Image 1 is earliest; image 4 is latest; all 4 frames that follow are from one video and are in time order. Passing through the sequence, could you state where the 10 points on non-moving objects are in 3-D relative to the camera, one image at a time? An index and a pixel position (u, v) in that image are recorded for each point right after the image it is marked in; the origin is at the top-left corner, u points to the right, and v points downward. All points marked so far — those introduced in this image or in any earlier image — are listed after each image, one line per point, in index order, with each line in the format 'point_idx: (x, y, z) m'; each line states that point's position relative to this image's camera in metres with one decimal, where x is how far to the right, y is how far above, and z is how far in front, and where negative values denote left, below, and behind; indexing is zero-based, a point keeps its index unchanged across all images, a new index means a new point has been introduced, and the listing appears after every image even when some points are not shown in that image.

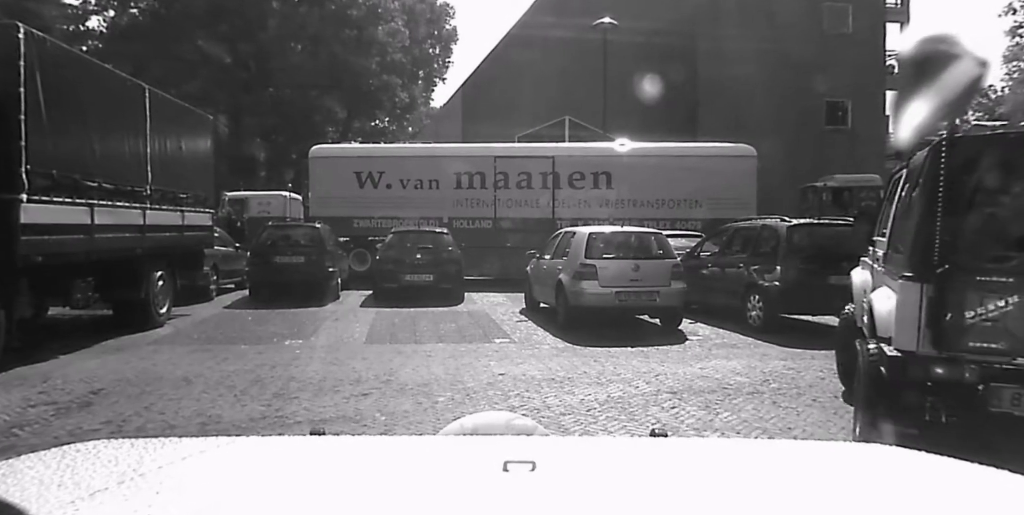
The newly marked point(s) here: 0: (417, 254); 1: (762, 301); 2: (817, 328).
0: (-2.6, +0.1, +17.9) m
1: (+4.4, -0.8, +12.0) m
2: (+5.6, -1.4, +12.2) m
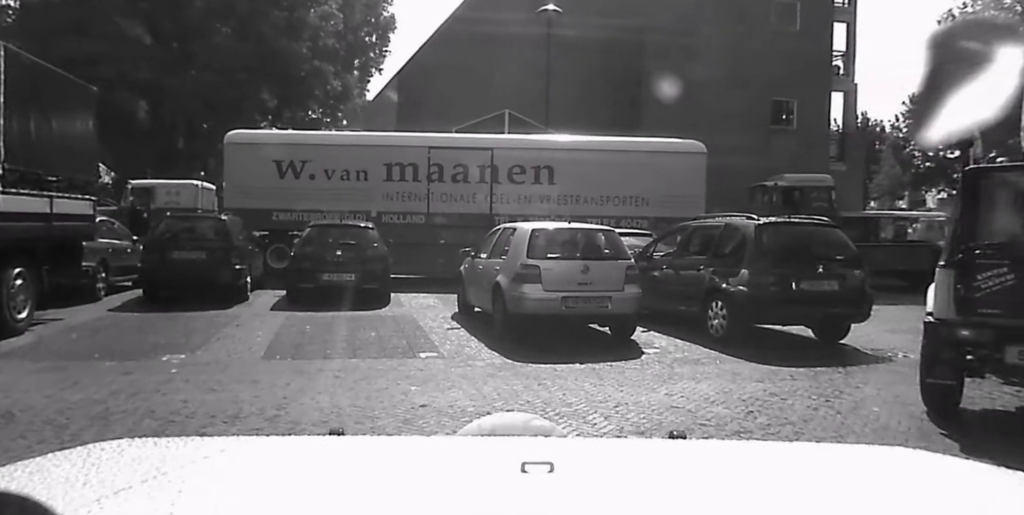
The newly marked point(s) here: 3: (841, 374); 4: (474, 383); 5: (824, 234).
0: (-4.2, +0.1, +16.1) m
1: (+3.4, -0.8, +10.8) m
2: (+4.5, -1.4, +11.1) m
3: (+3.6, -1.3, +7.5) m
4: (-0.4, -1.3, +7.1) m
5: (+5.0, +0.4, +10.7) m
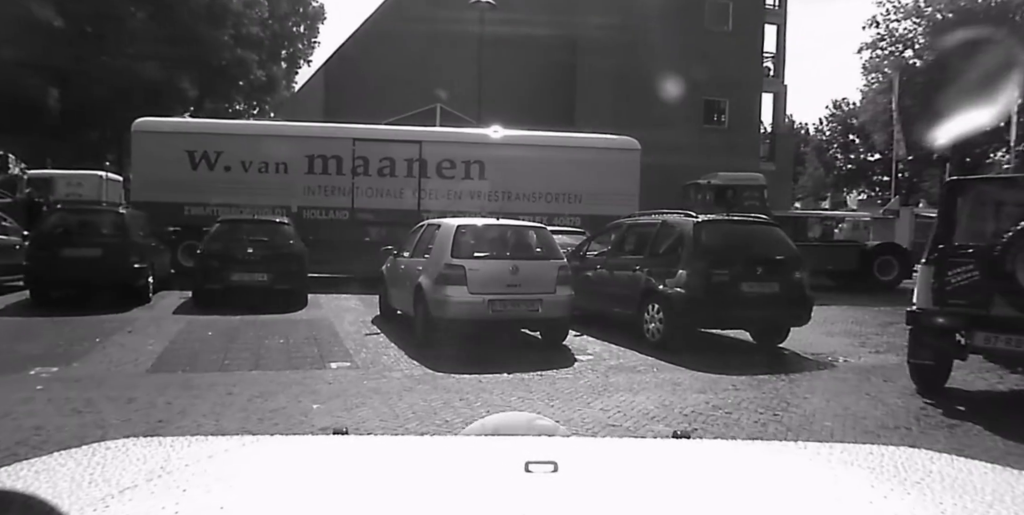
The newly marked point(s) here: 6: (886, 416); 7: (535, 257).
0: (-5.8, +0.2, +14.9) m
1: (+2.2, -0.8, +10.3) m
2: (+3.3, -1.4, +10.8) m
3: (+2.8, -1.3, +7.0) m
4: (-1.2, -1.3, +6.3) m
5: (+3.9, +0.4, +10.4) m
6: (+3.2, -1.4, +5.8) m
7: (+0.3, 0.0, +10.4) m
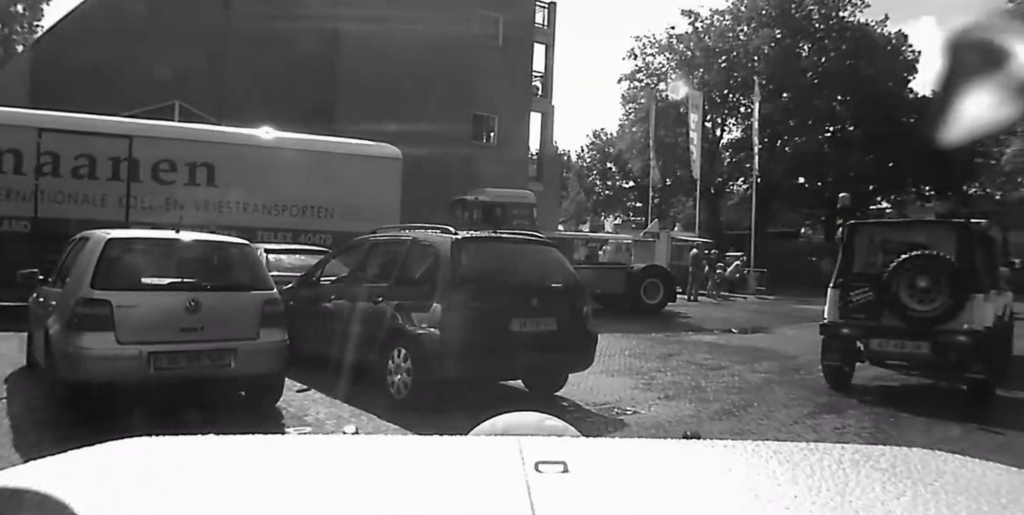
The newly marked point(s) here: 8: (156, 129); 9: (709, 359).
0: (-10.2, -0.2, +10.2) m
1: (-1.2, -1.1, +8.4) m
2: (-0.3, -1.7, +9.2) m
3: (+0.4, -1.5, +5.5) m
4: (-3.1, -1.5, +3.5) m
5: (+0.3, 0.0, +9.1) m
6: (+1.2, -1.6, +4.4) m
7: (-3.0, -0.3, +7.9) m
8: (-9.5, +3.4, +18.4) m
9: (+3.7, -1.9, +12.9) m
